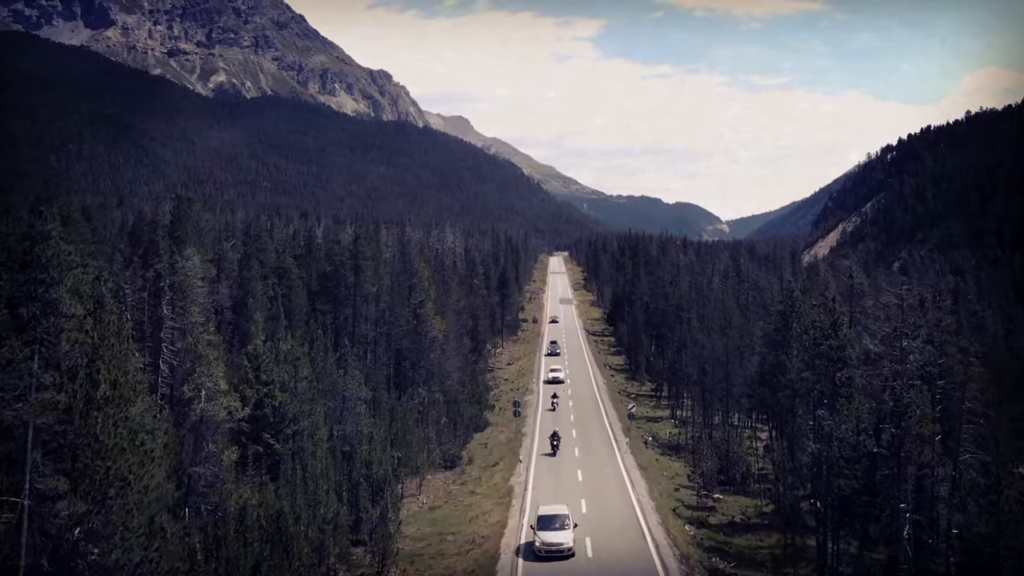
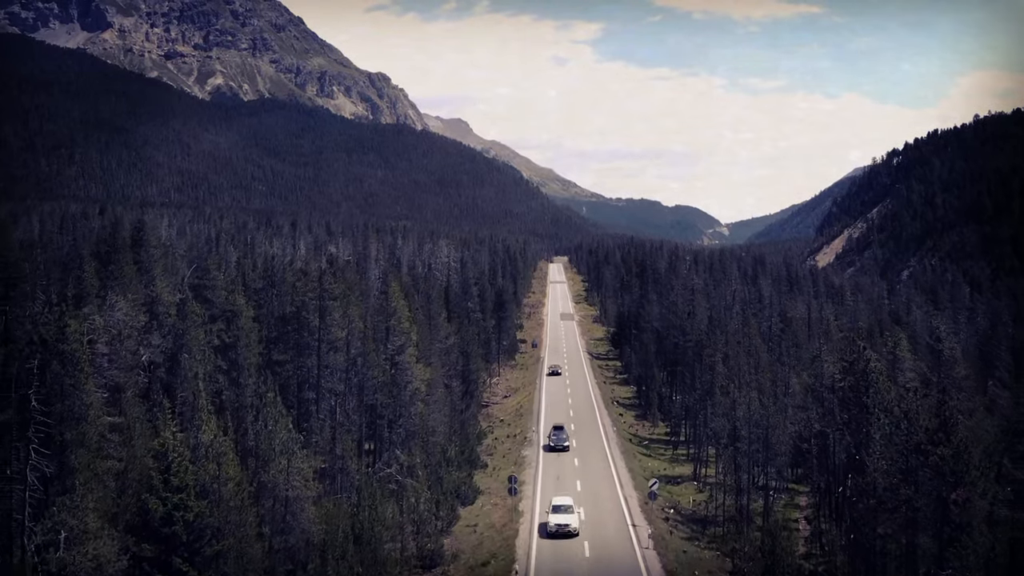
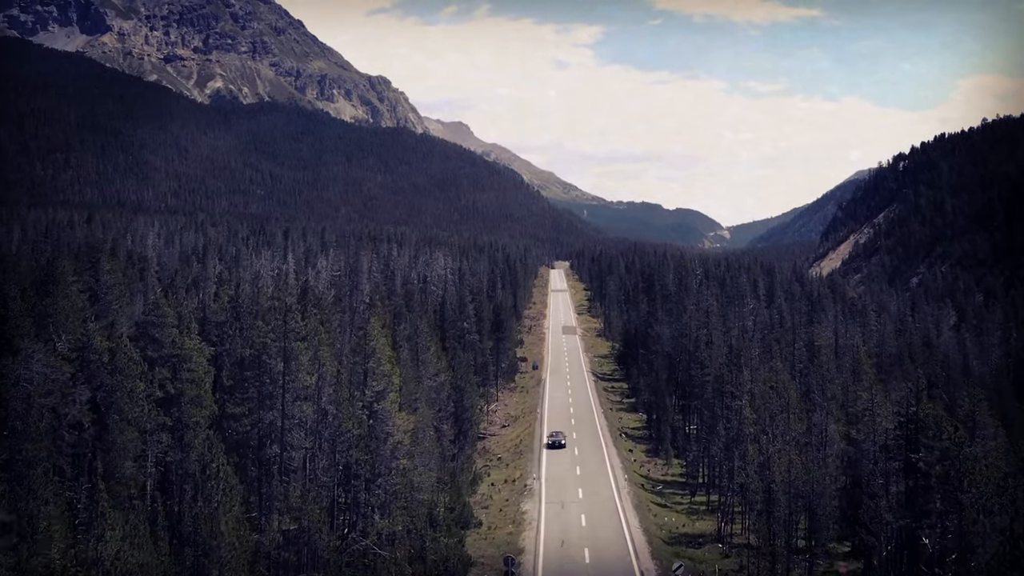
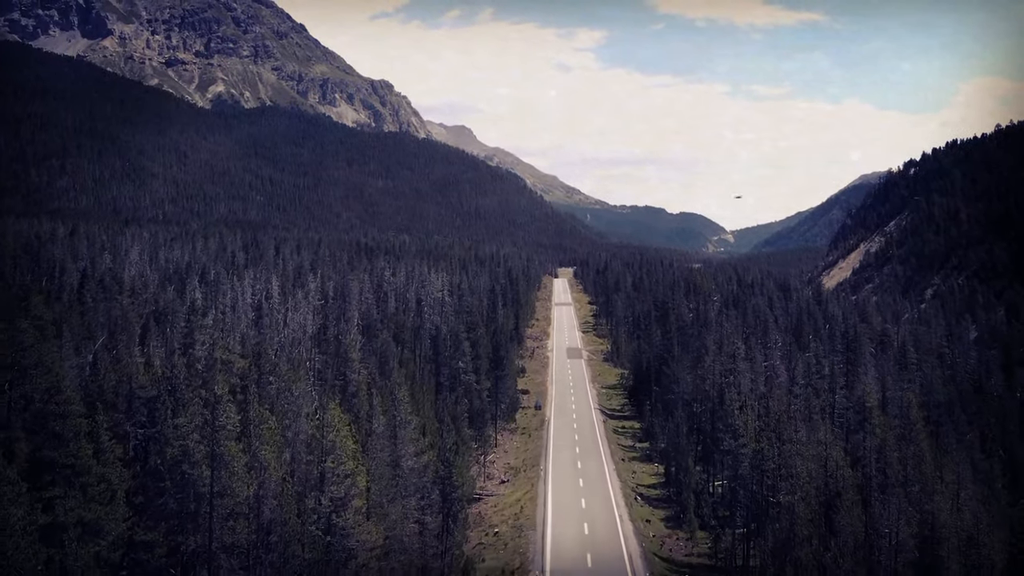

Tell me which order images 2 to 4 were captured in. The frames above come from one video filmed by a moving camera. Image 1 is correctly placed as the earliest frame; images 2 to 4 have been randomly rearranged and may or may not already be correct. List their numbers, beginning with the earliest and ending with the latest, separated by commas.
2, 3, 4
